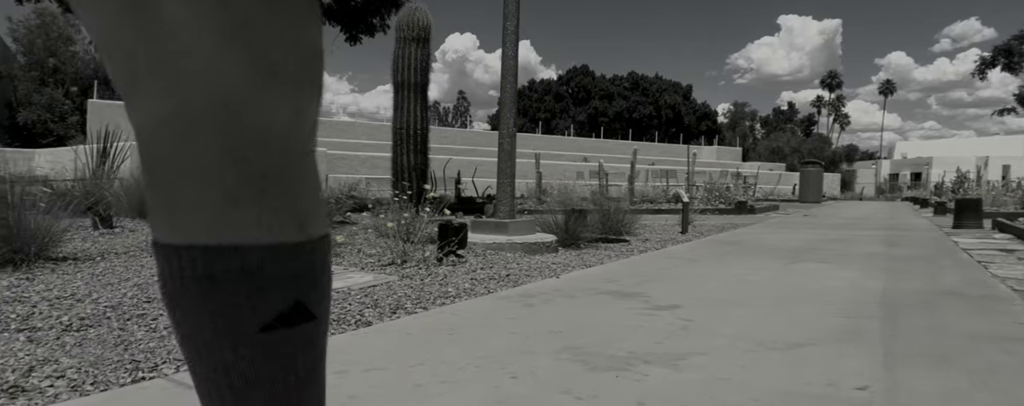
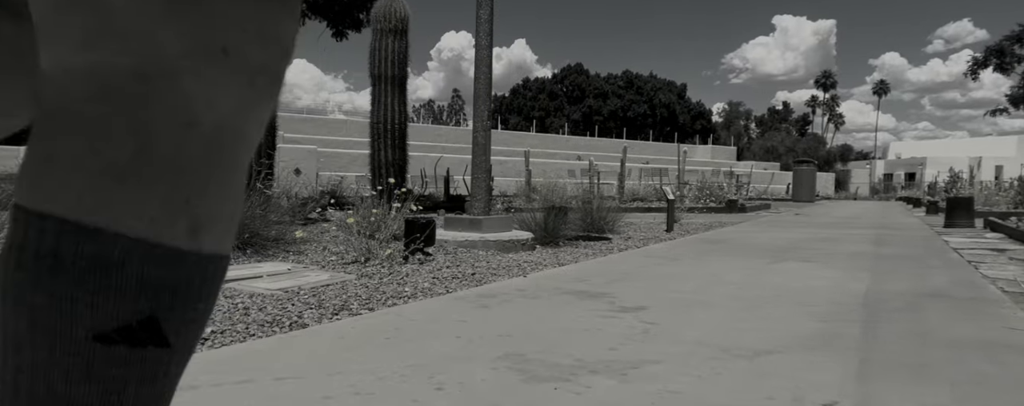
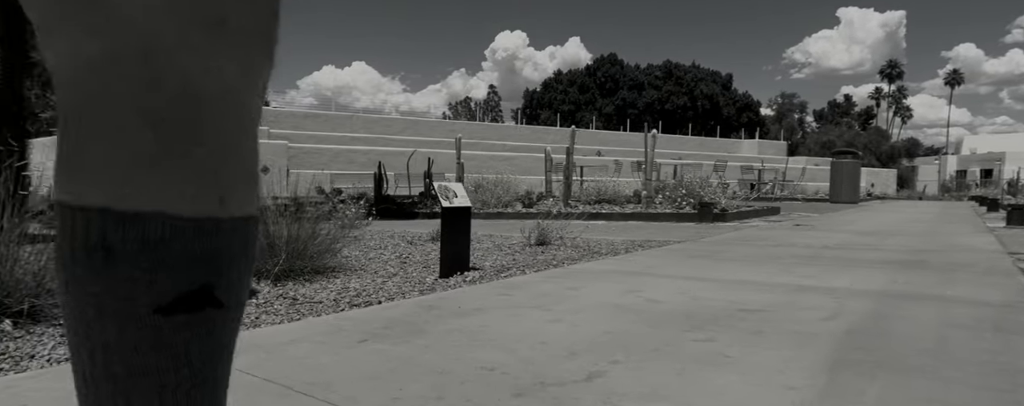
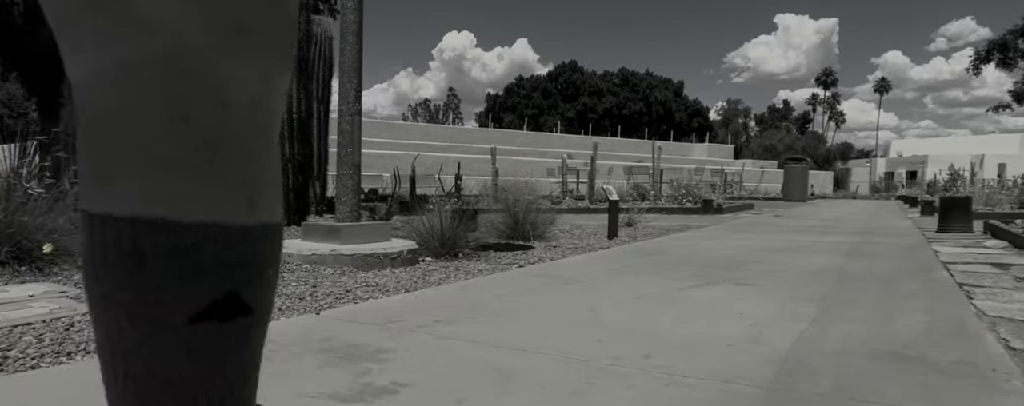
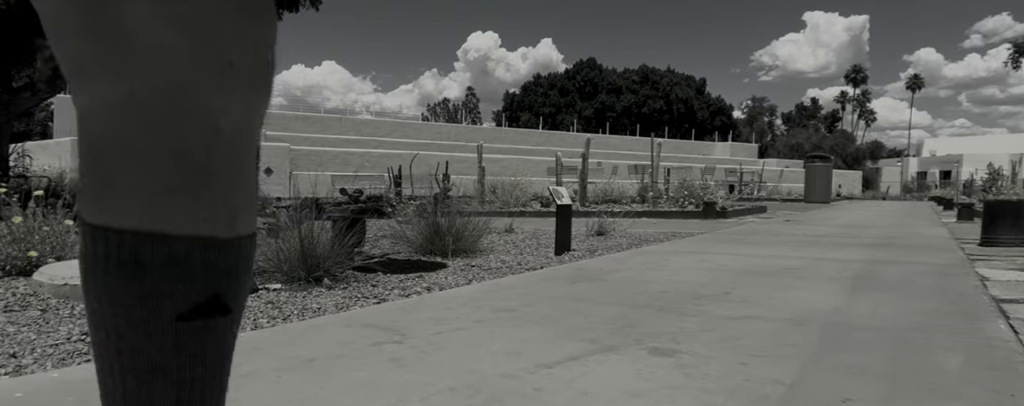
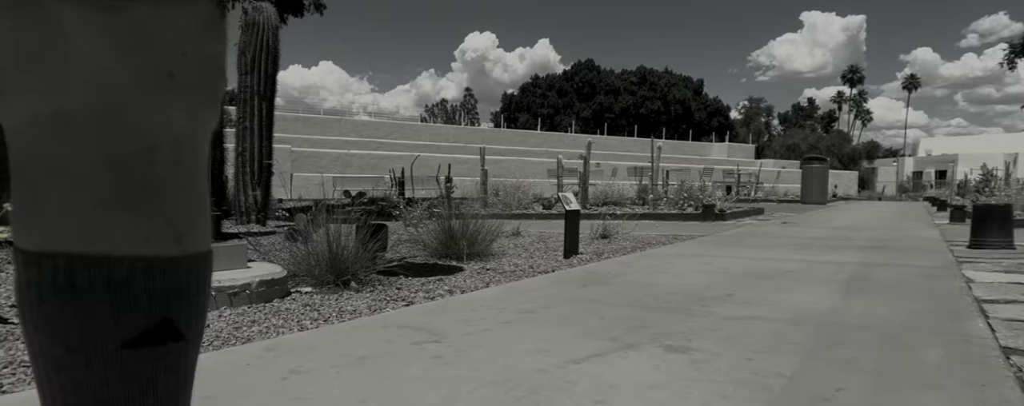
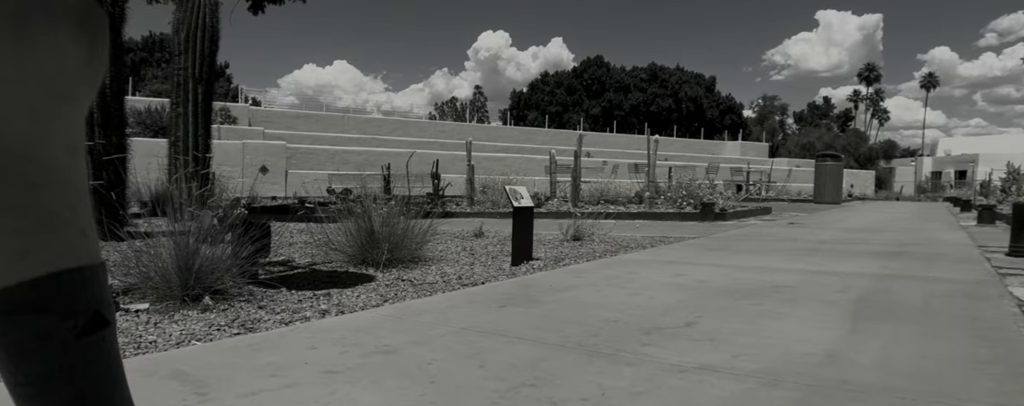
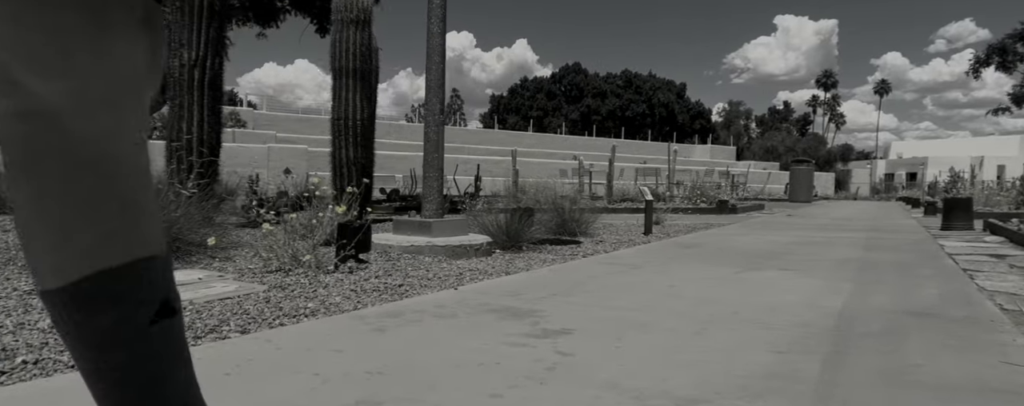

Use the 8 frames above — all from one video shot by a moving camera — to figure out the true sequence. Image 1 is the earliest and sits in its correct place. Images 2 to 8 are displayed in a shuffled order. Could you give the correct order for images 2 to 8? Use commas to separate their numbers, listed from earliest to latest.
2, 8, 4, 6, 5, 7, 3
